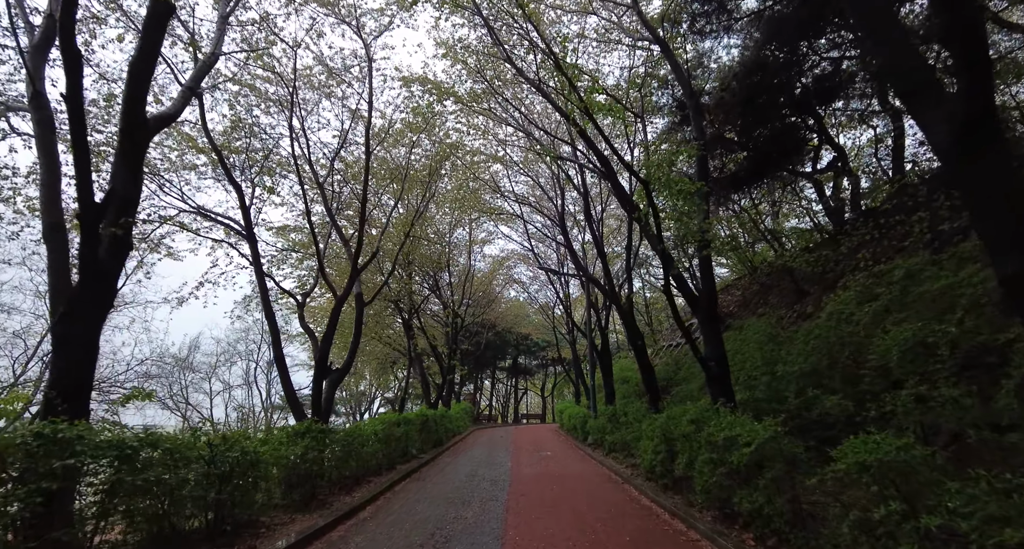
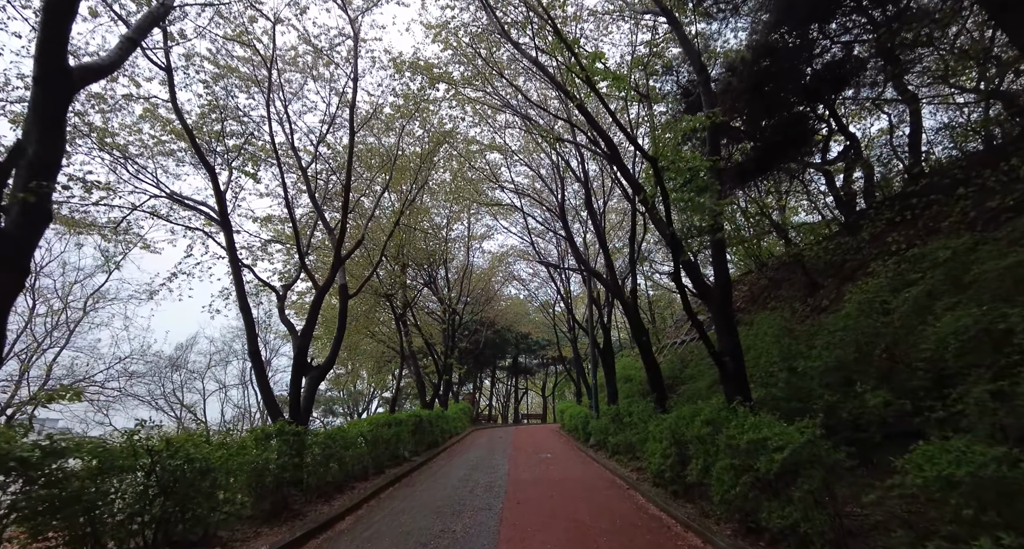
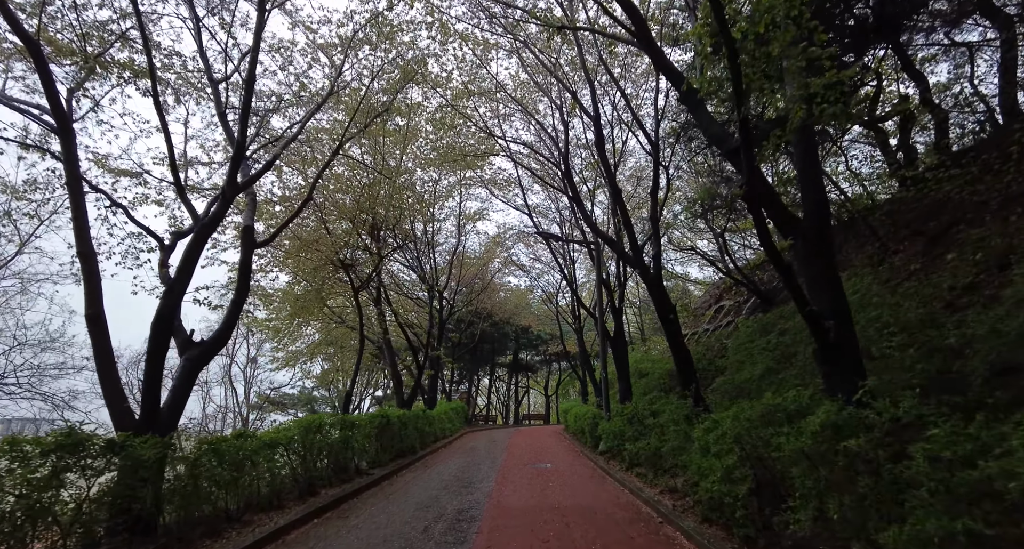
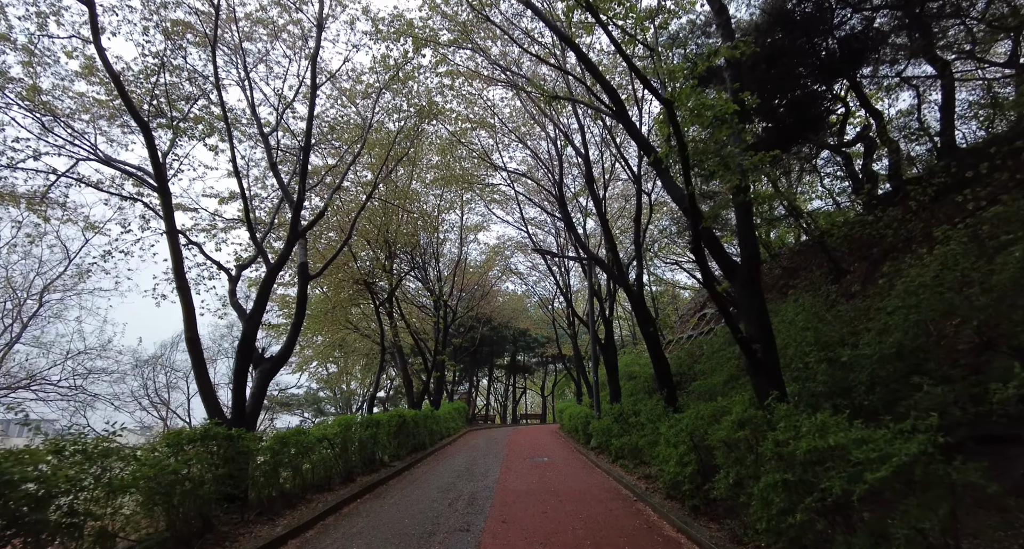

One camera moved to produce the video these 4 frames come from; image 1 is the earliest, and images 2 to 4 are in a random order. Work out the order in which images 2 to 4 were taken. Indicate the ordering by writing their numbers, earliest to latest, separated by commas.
2, 4, 3
